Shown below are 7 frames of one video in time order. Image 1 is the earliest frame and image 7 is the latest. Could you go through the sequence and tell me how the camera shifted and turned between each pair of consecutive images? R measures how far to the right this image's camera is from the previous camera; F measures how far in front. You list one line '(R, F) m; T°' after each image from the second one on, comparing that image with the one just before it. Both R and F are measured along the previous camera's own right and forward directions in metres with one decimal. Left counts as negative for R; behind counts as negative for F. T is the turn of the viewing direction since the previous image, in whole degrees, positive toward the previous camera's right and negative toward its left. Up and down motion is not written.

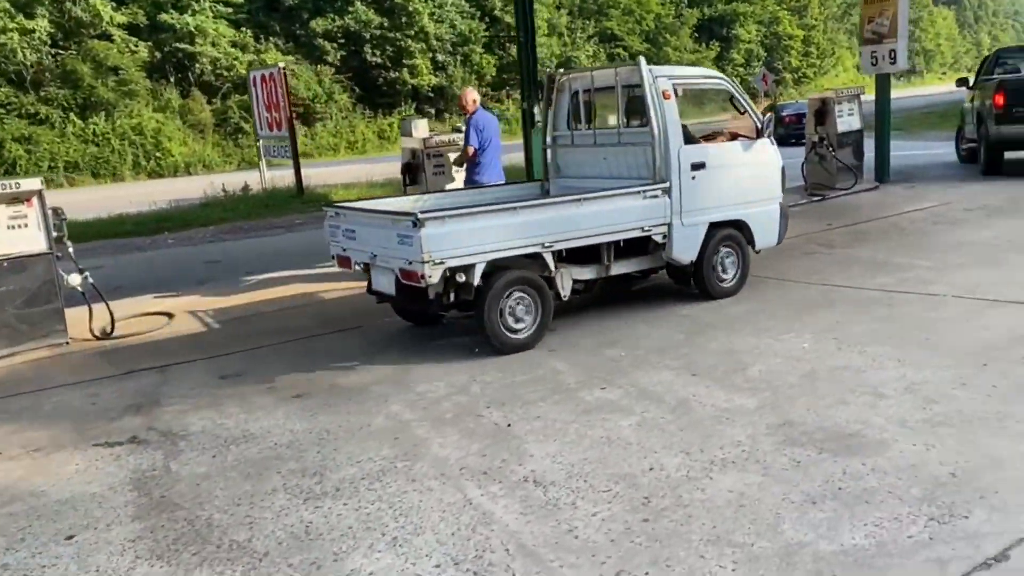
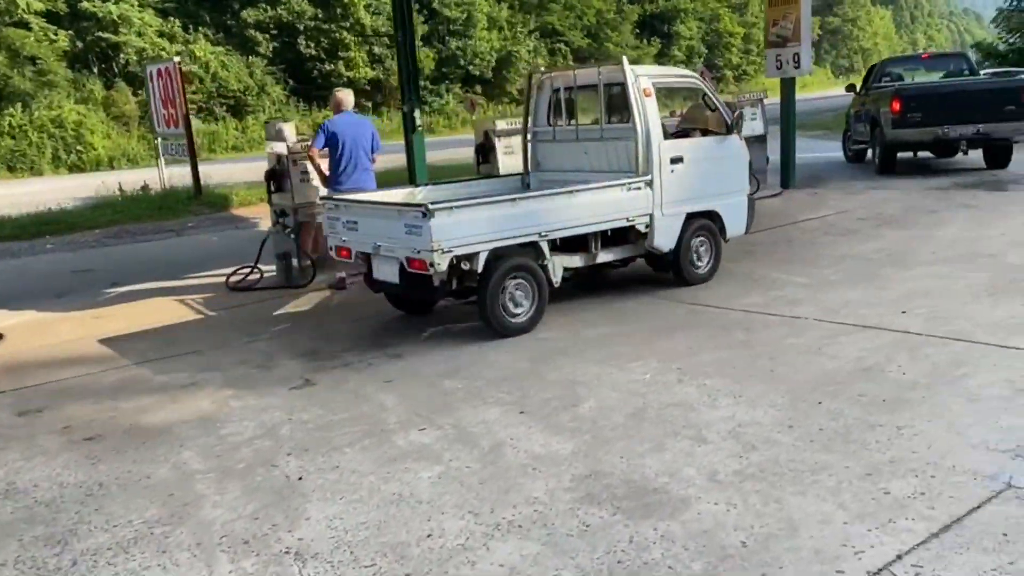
(+0.8, +0.4) m; +3°
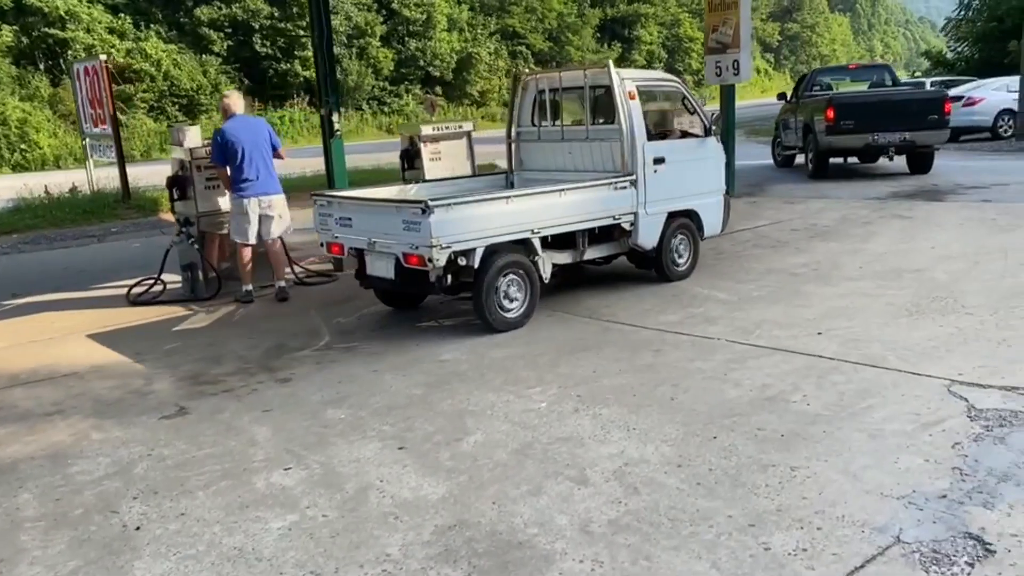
(+0.5, +0.4) m; +2°
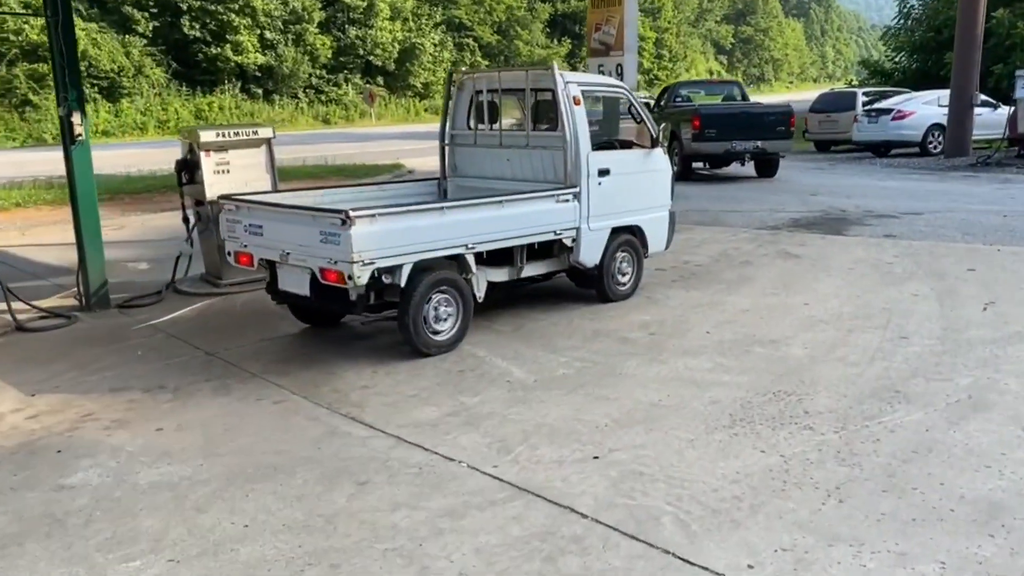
(+1.5, +1.9) m; +3°
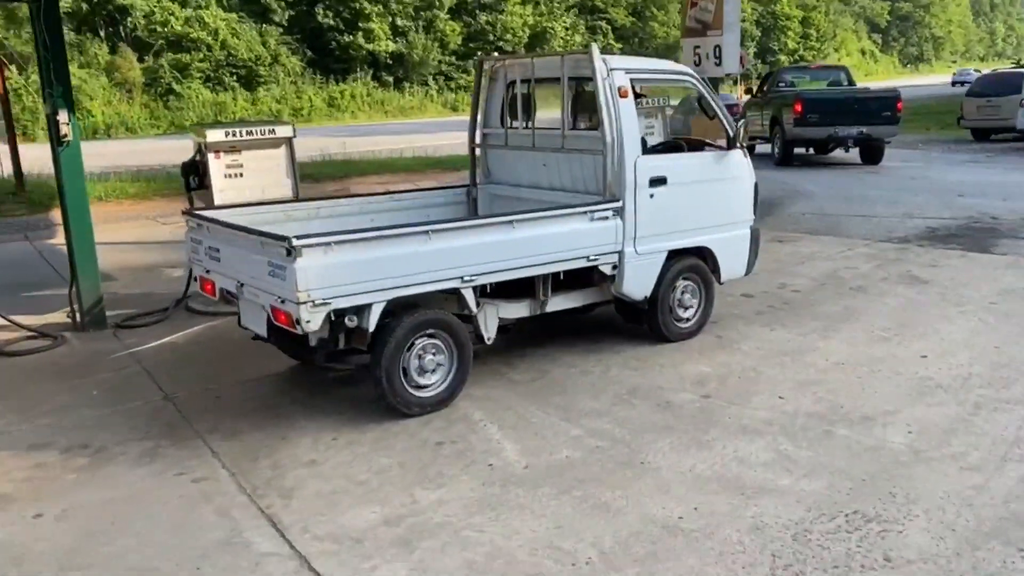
(+0.7, +1.5) m; -9°
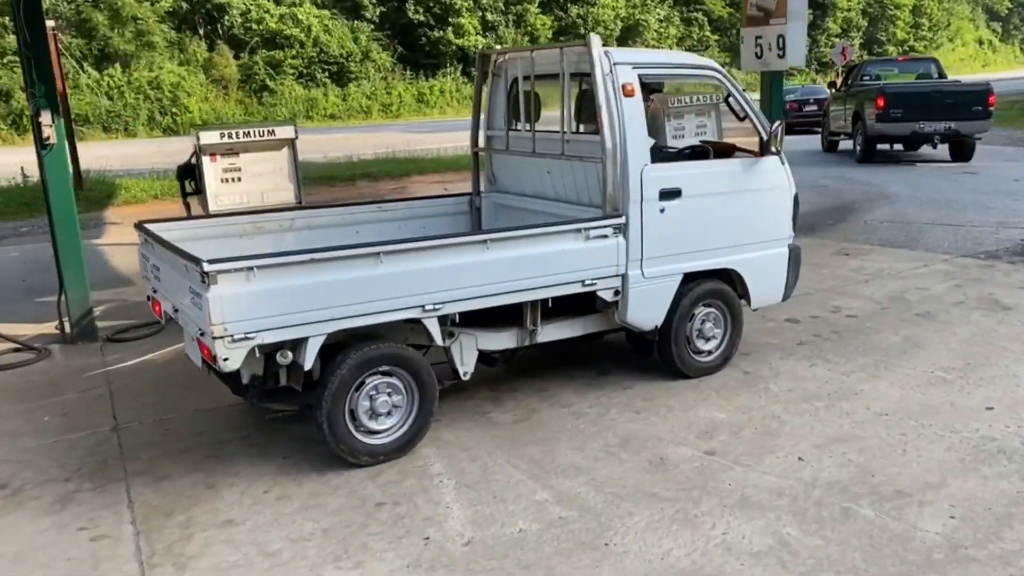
(+0.6, +0.8) m; -6°
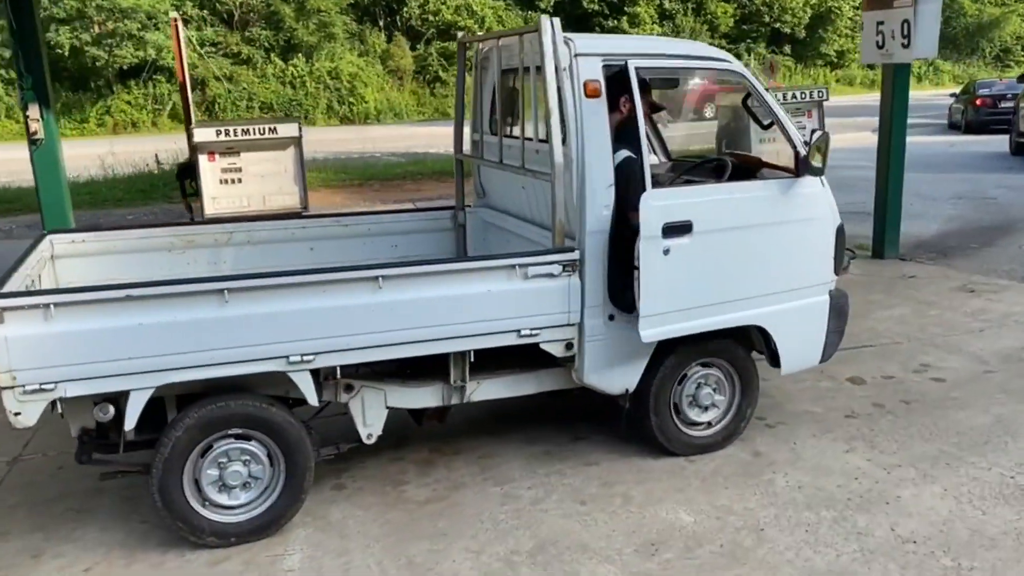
(+1.1, +1.1) m; -11°
